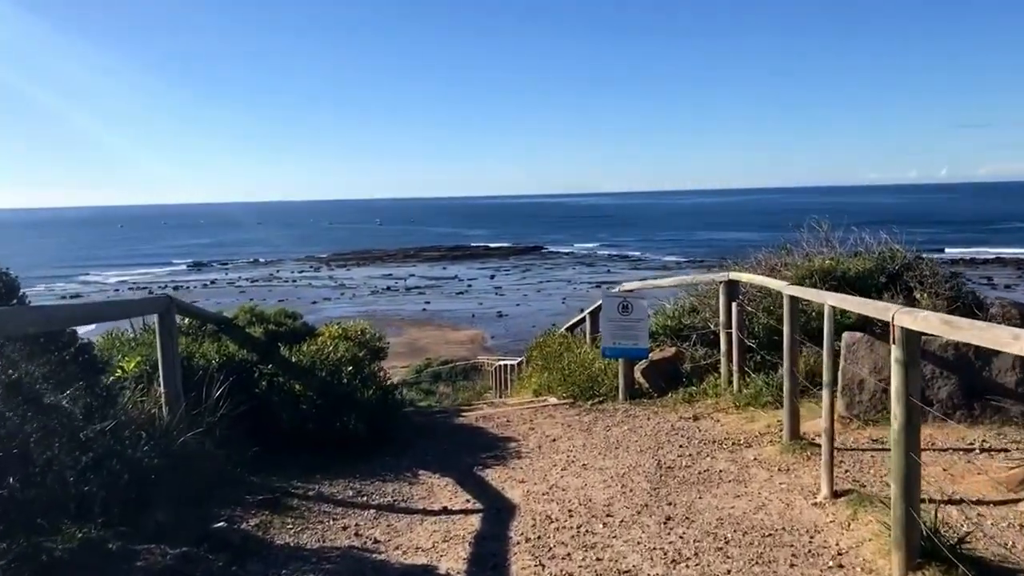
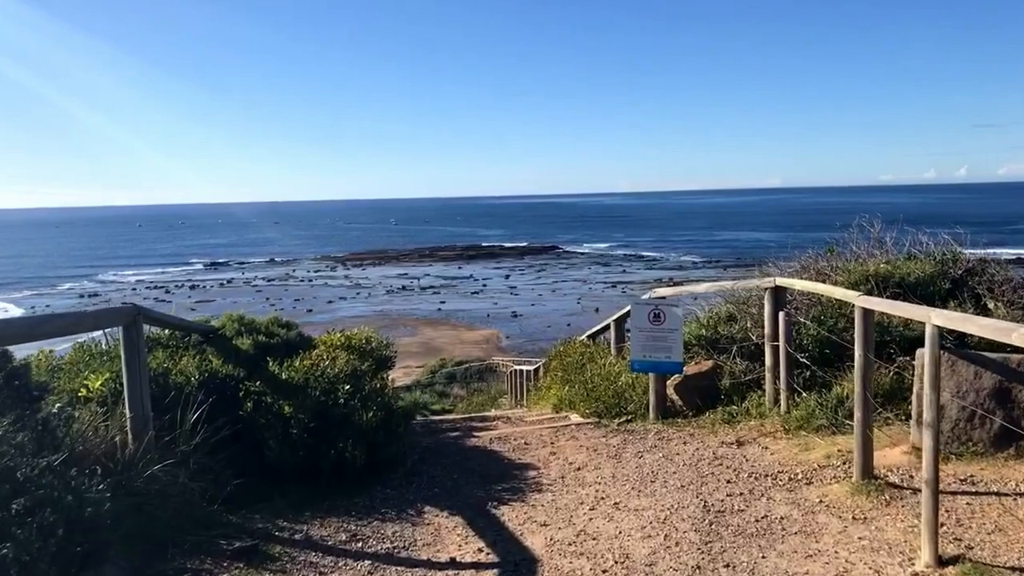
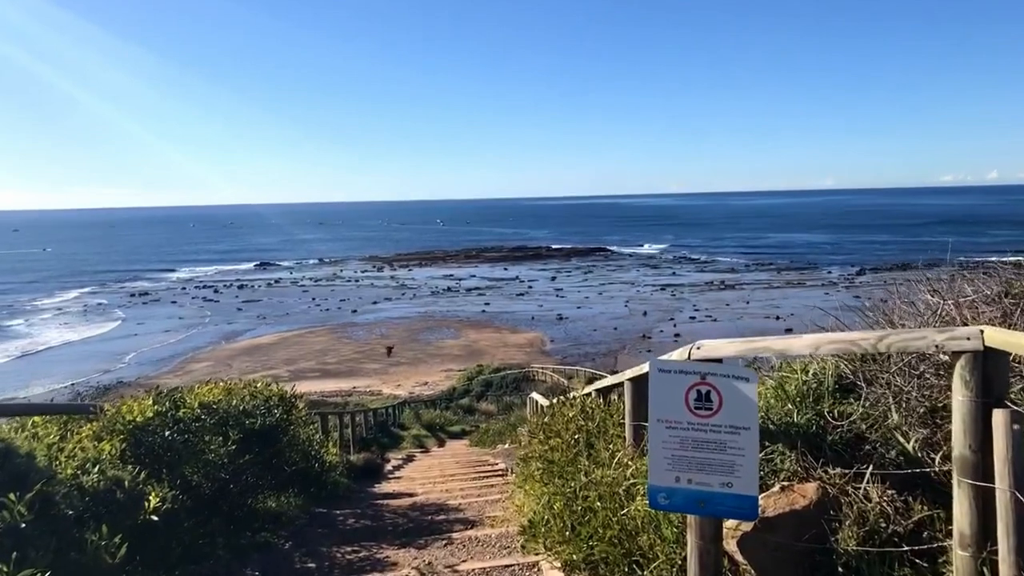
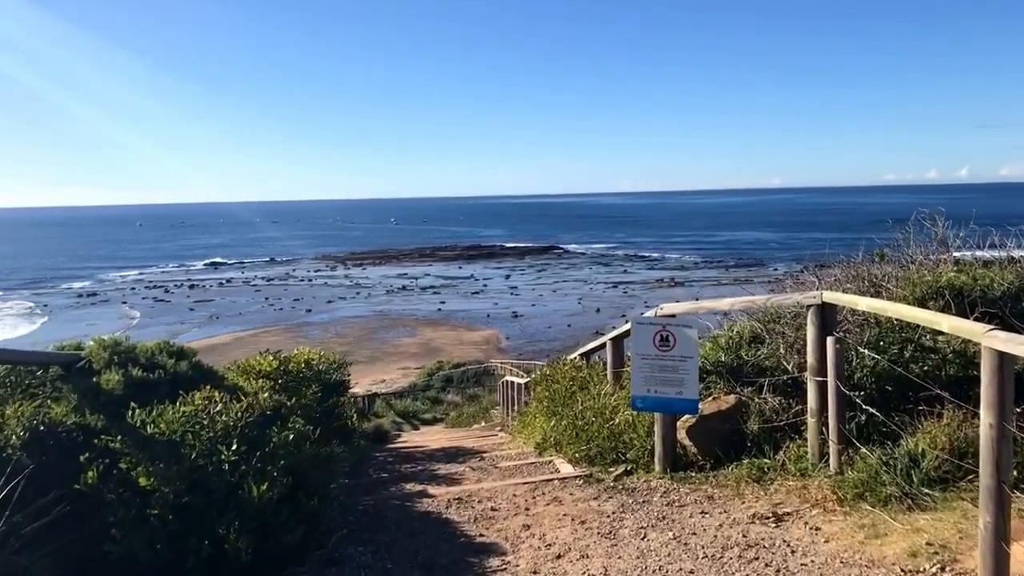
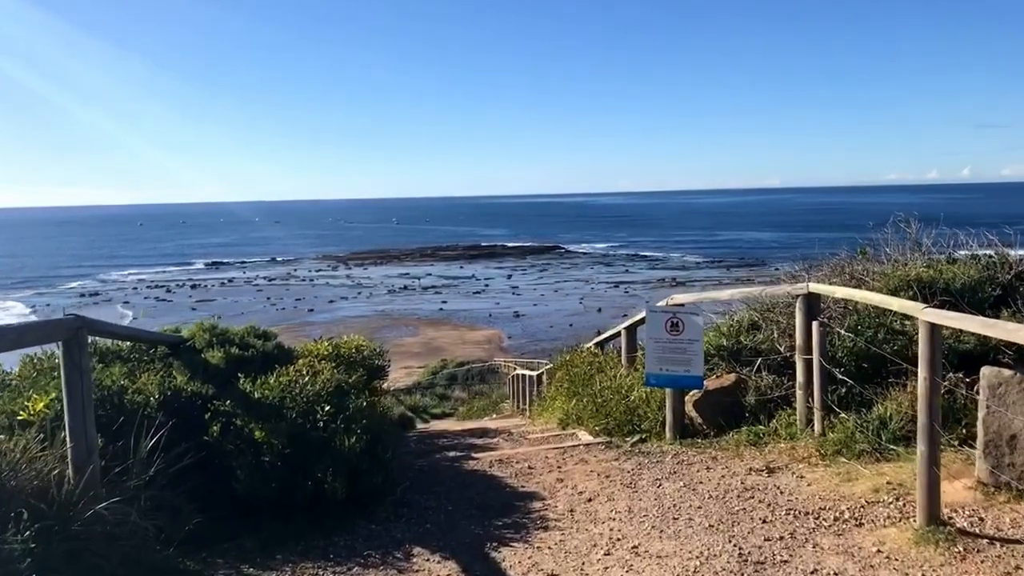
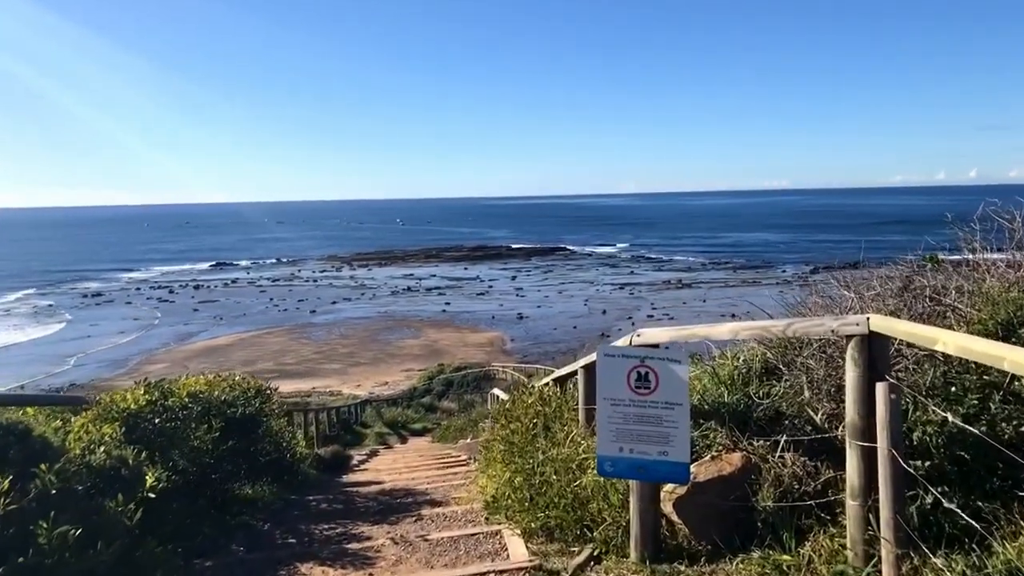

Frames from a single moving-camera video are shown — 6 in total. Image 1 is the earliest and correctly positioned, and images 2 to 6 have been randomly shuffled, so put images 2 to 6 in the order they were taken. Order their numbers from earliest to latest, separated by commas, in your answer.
2, 5, 4, 6, 3
